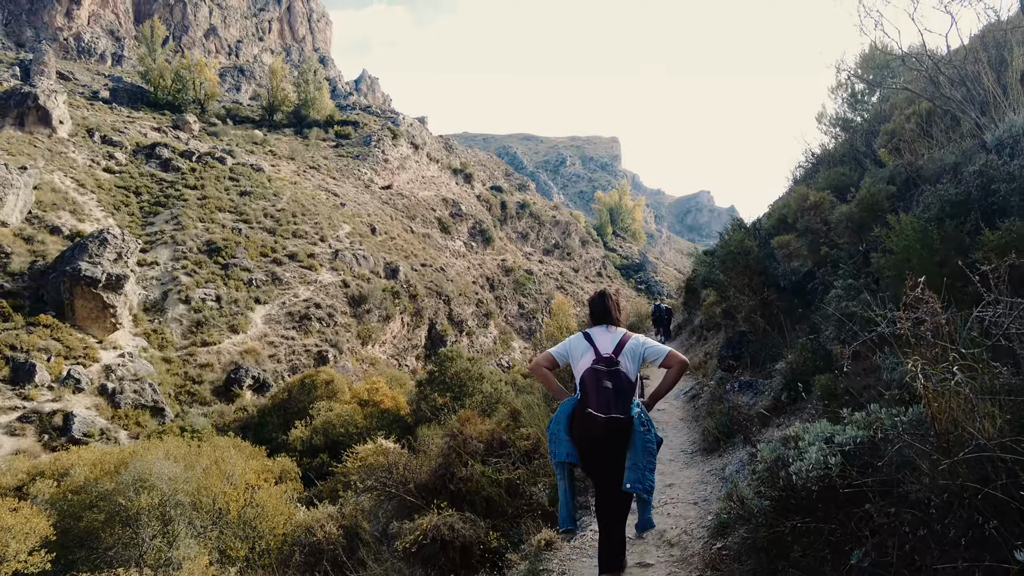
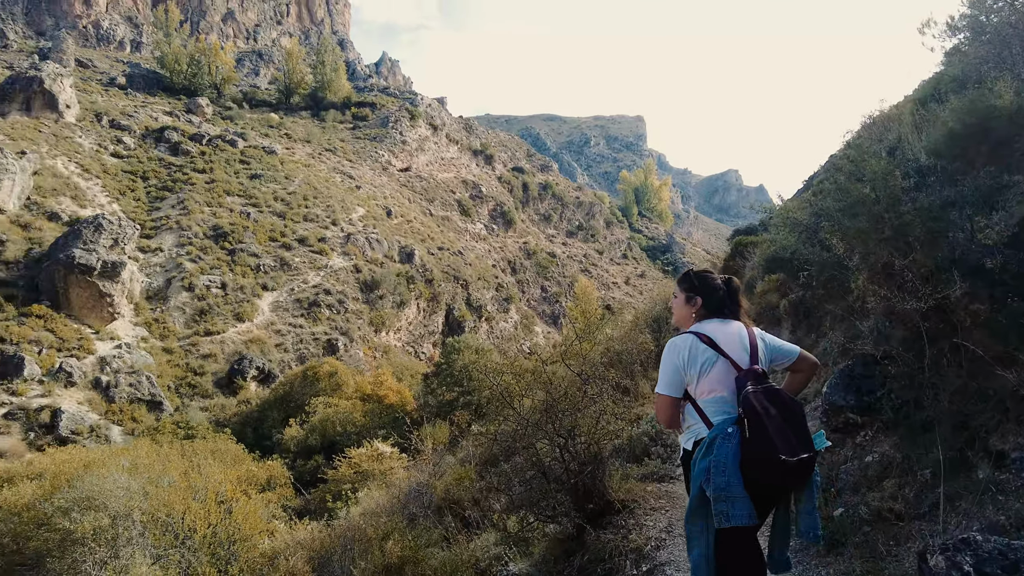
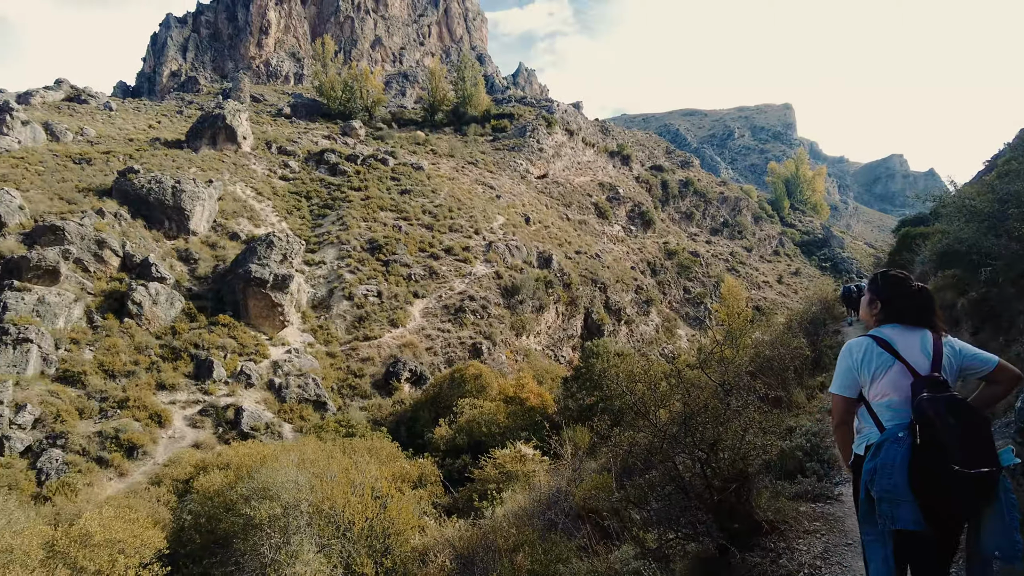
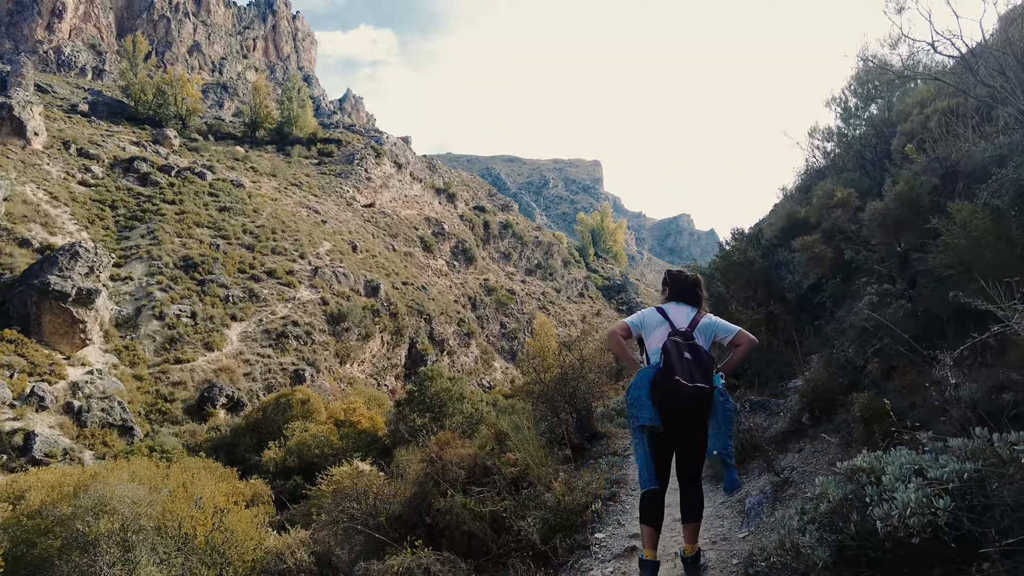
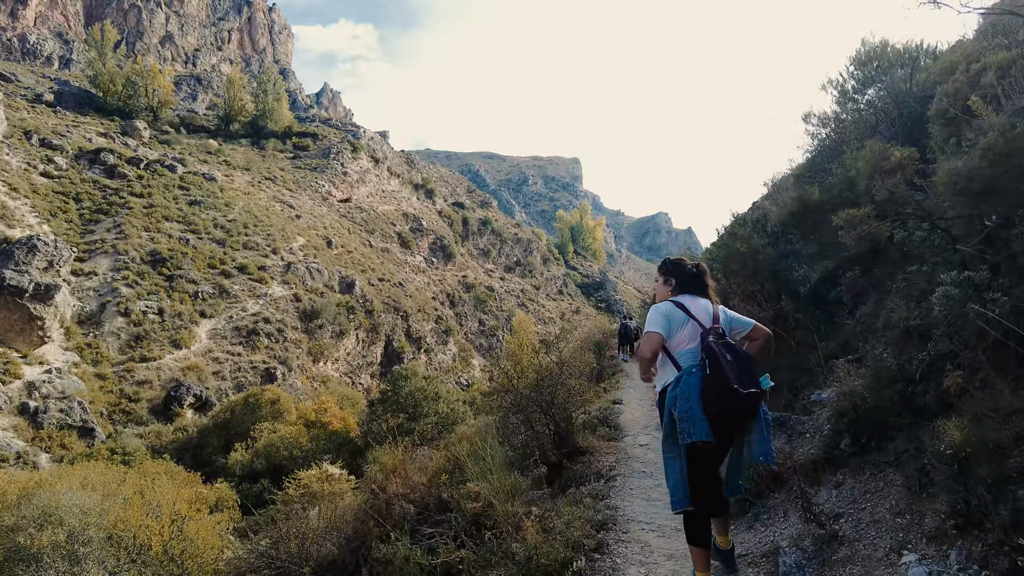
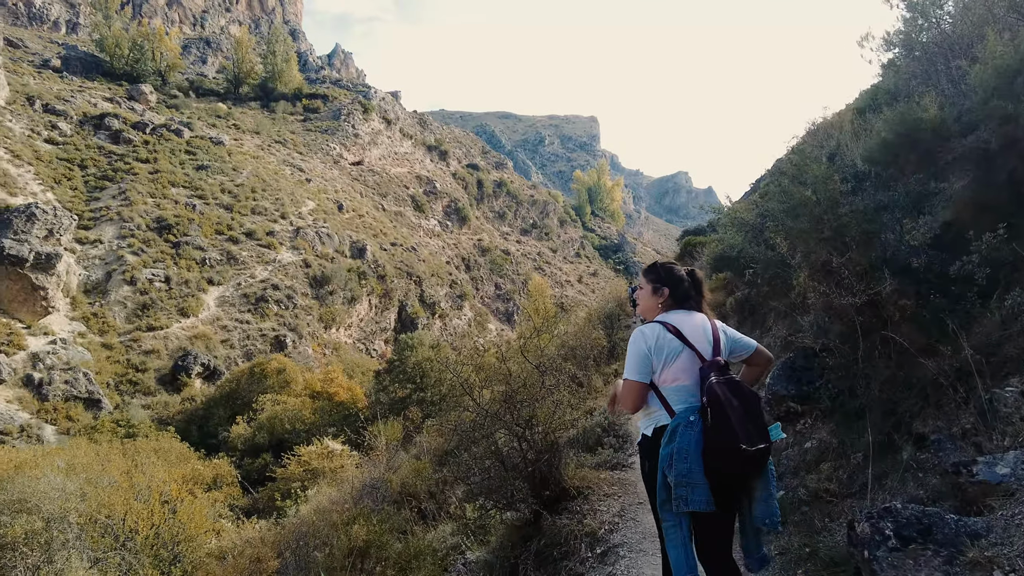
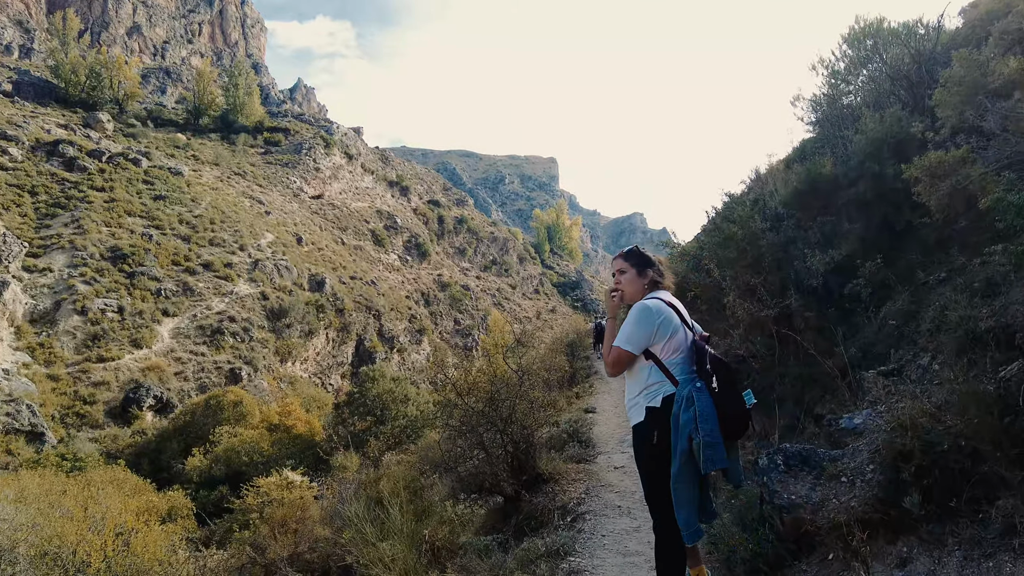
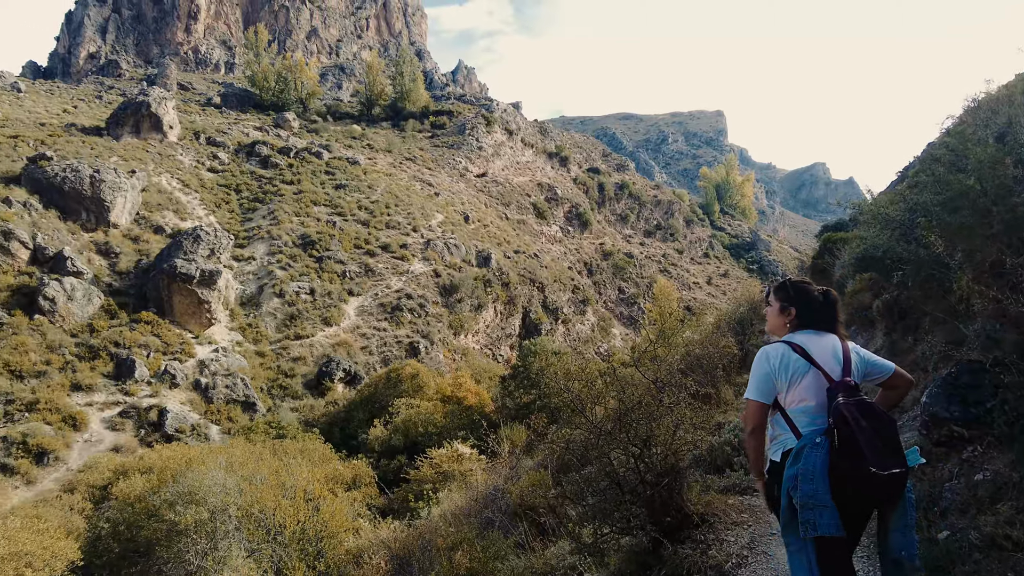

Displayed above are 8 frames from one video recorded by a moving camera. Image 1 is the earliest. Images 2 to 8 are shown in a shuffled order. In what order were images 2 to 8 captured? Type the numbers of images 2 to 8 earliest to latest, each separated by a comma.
4, 5, 7, 6, 2, 8, 3
